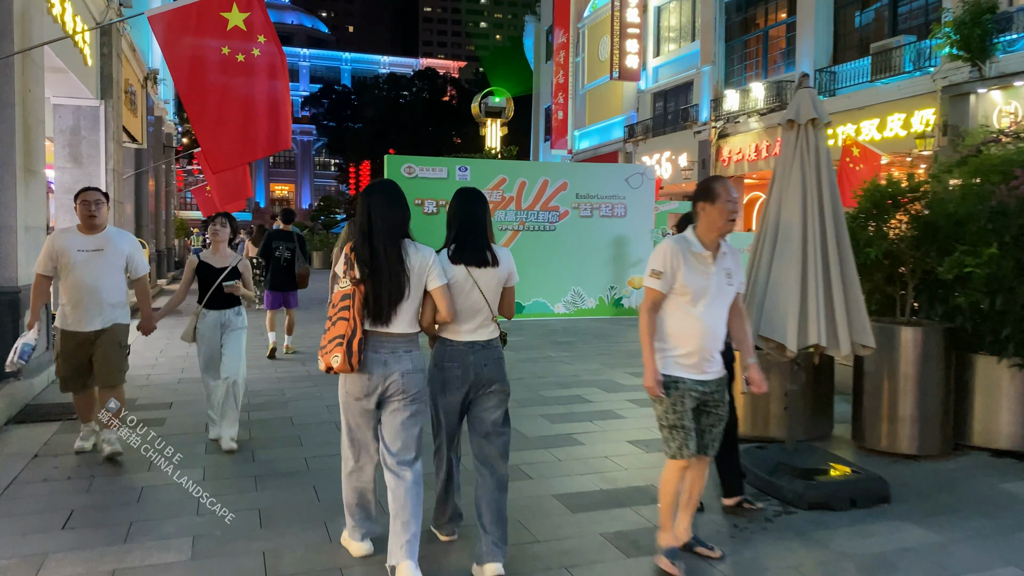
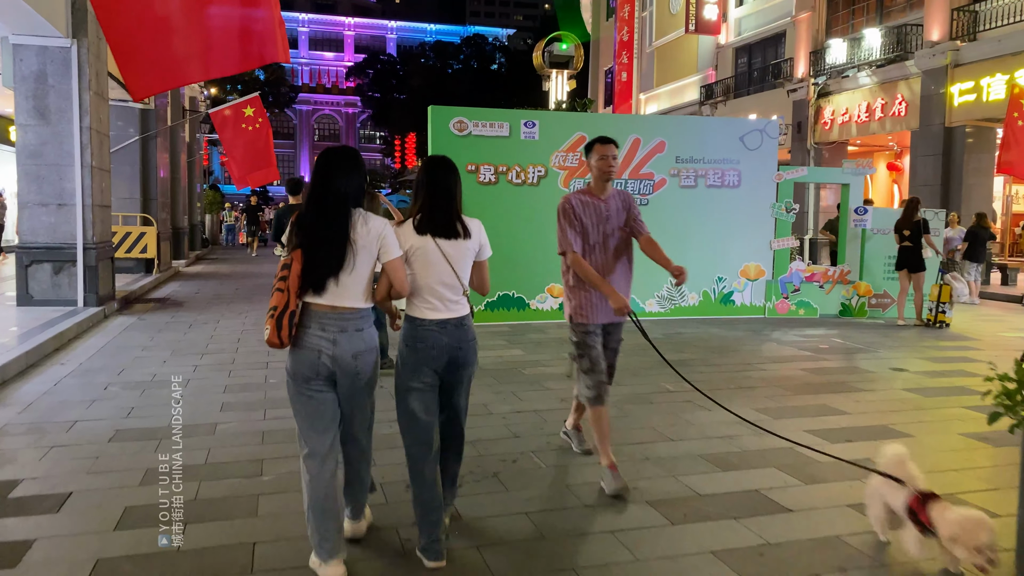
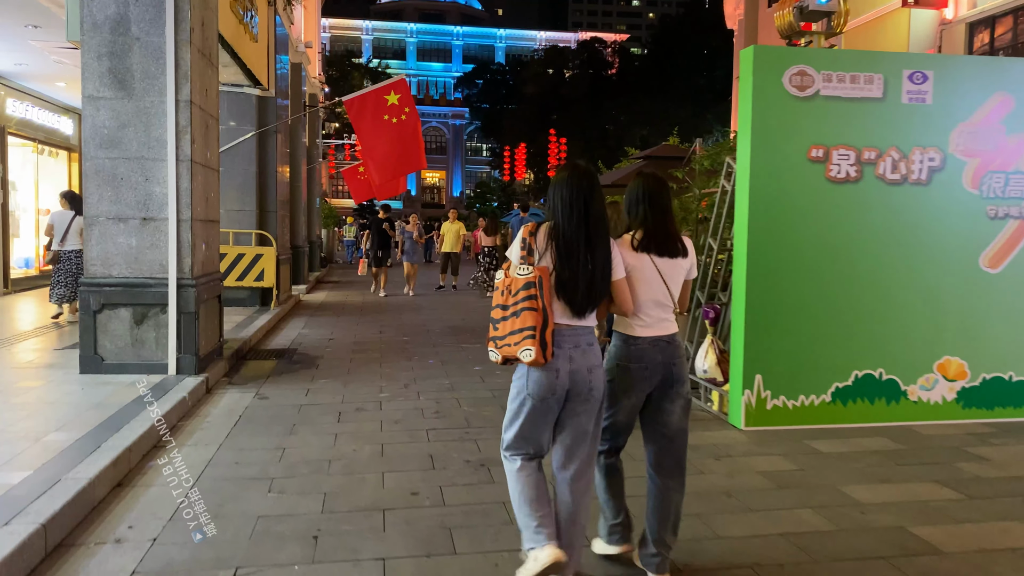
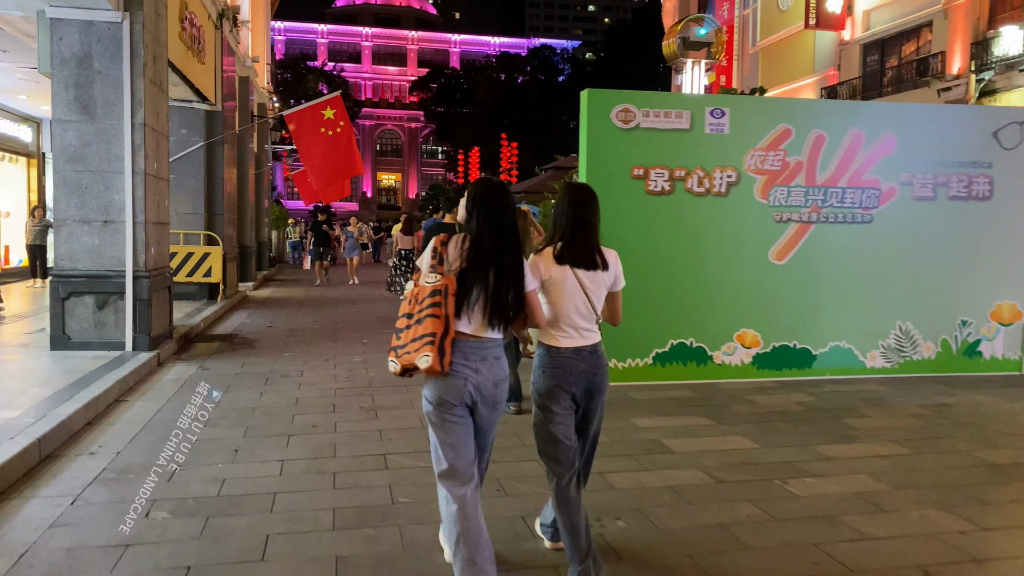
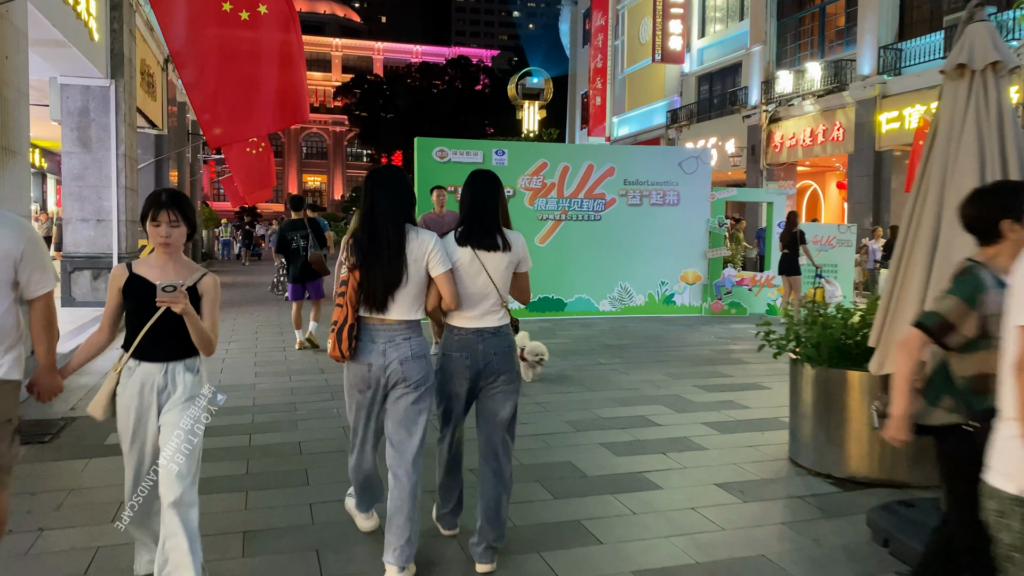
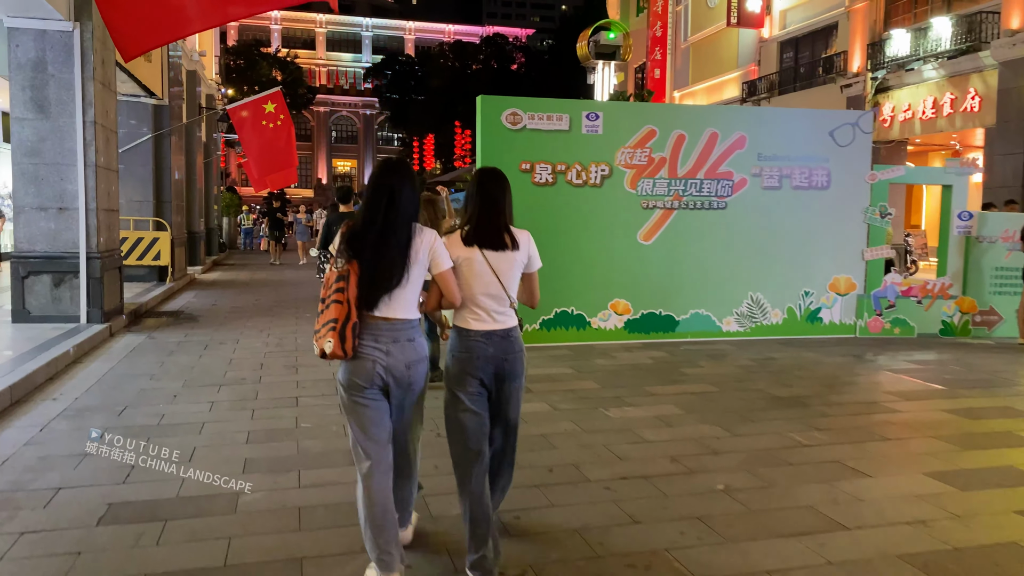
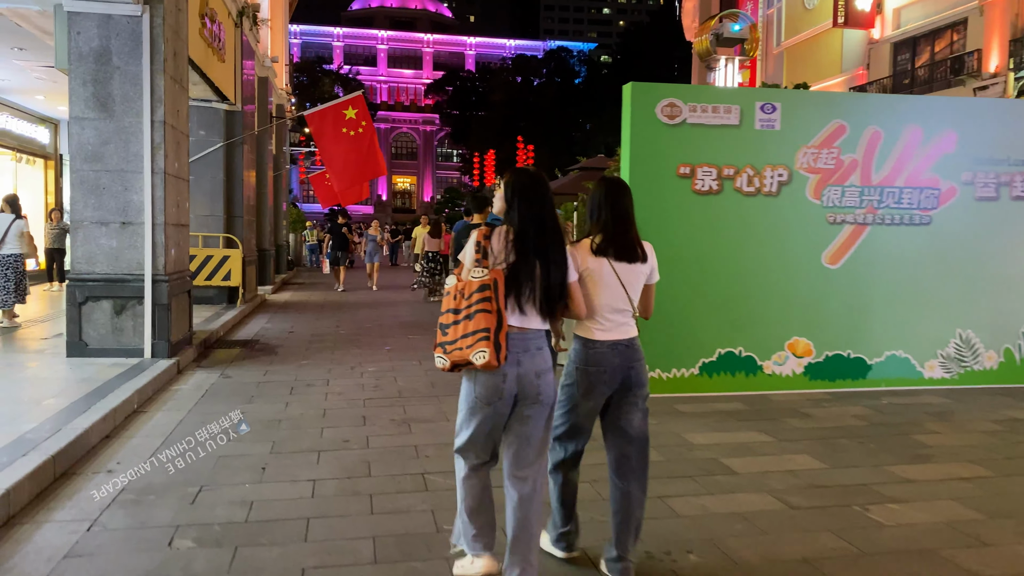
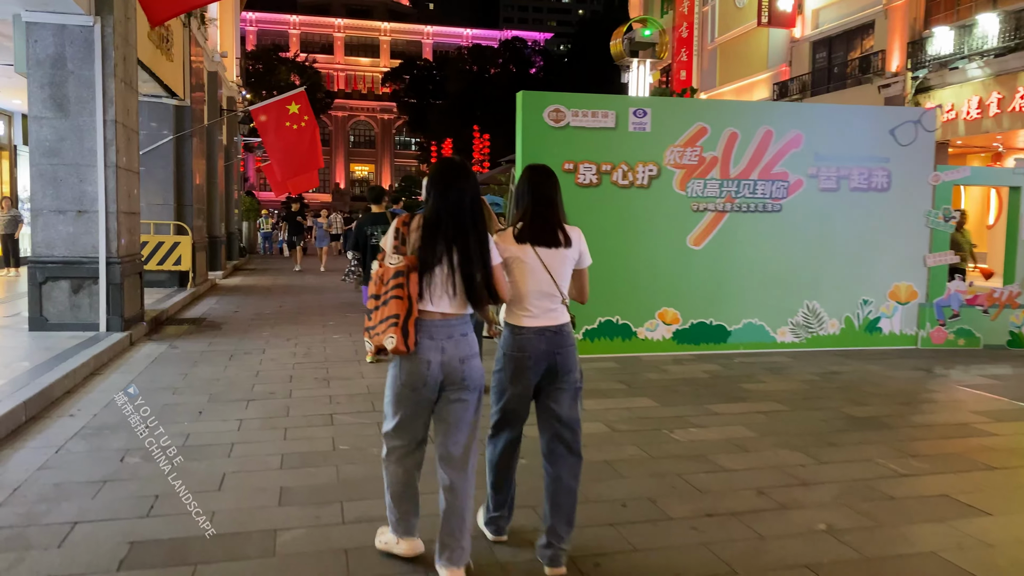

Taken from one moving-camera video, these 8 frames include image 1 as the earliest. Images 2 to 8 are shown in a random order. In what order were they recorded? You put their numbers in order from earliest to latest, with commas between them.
5, 2, 6, 8, 4, 7, 3
